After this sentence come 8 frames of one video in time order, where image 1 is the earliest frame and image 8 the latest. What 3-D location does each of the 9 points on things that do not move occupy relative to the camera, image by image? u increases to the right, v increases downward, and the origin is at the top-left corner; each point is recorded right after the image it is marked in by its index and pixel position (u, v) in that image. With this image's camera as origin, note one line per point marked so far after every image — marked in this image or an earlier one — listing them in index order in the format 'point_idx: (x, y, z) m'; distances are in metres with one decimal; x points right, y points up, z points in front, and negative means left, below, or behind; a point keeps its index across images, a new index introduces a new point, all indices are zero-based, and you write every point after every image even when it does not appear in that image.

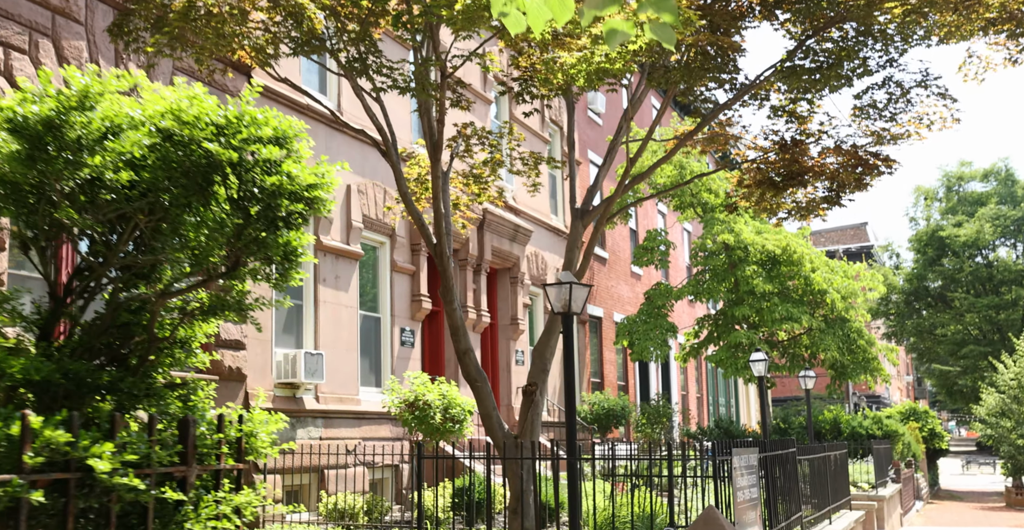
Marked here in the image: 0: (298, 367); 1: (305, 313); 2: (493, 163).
0: (-2.9, -1.4, +14.6) m
1: (-3.0, -0.7, +15.6) m
2: (-0.2, +1.2, +12.3) m
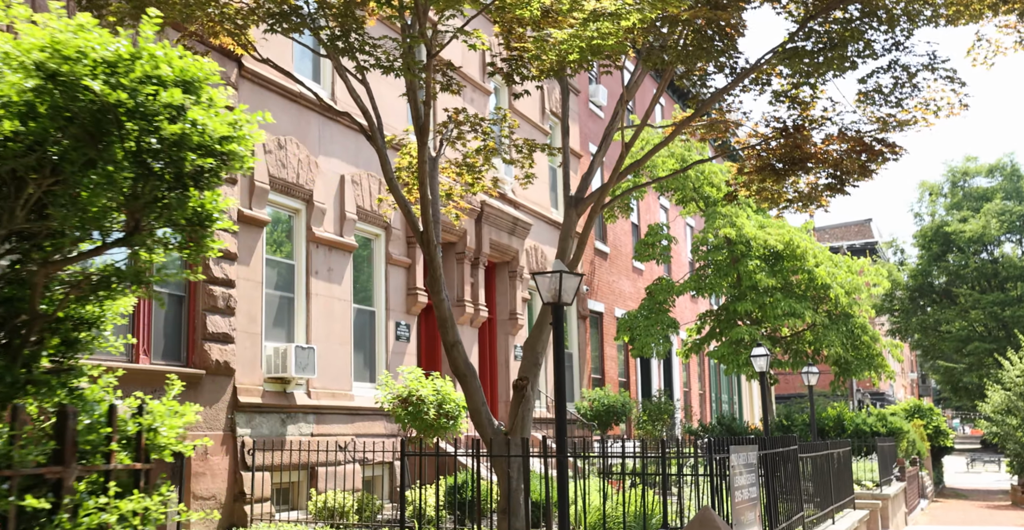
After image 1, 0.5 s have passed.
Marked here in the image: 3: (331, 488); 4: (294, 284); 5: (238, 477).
0: (-2.9, -1.3, +14.3) m
1: (-3.0, -0.6, +15.3) m
2: (-0.3, +1.3, +11.9) m
3: (-2.4, -3.0, +14.5) m
4: (-3.1, -0.3, +15.3) m
5: (-3.4, -2.6, +13.4) m
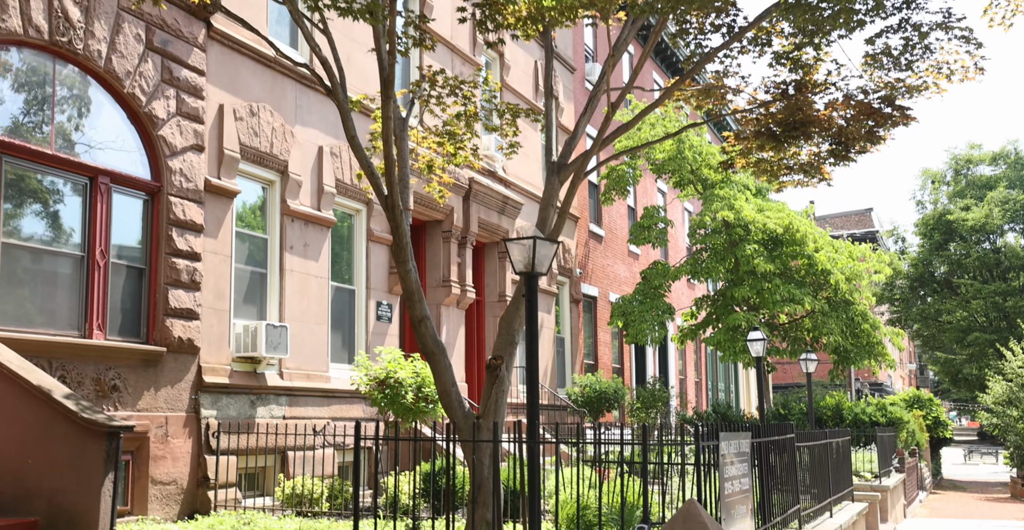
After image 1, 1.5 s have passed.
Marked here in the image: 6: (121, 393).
0: (-3.1, -0.9, +13.5) m
1: (-3.2, -0.2, +14.5) m
2: (-0.5, +1.5, +11.2) m
3: (-2.6, -2.6, +13.7) m
4: (-3.3, +0.1, +14.5) m
5: (-3.6, -2.3, +12.7) m
6: (-4.2, -1.4, +11.7) m
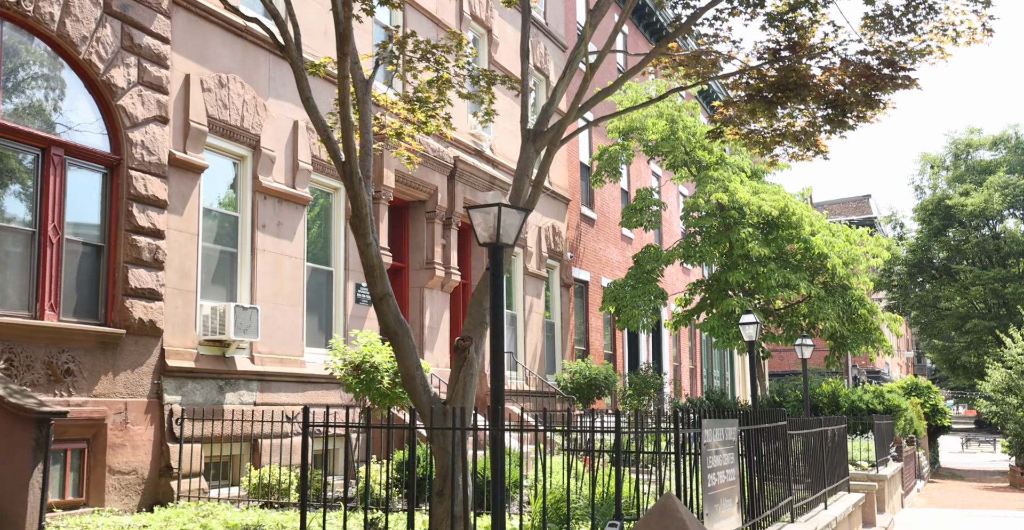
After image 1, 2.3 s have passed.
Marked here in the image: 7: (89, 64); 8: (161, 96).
0: (-3.4, -0.7, +12.9) m
1: (-3.5, 0.0, +13.9) m
2: (-0.7, +1.8, +10.5) m
3: (-2.9, -2.4, +13.1) m
4: (-3.5, +0.3, +13.9) m
5: (-3.9, -2.0, +12.1) m
6: (-4.4, -1.1, +11.0) m
7: (-4.5, +2.1, +11.6) m
8: (-4.0, +1.9, +12.5) m
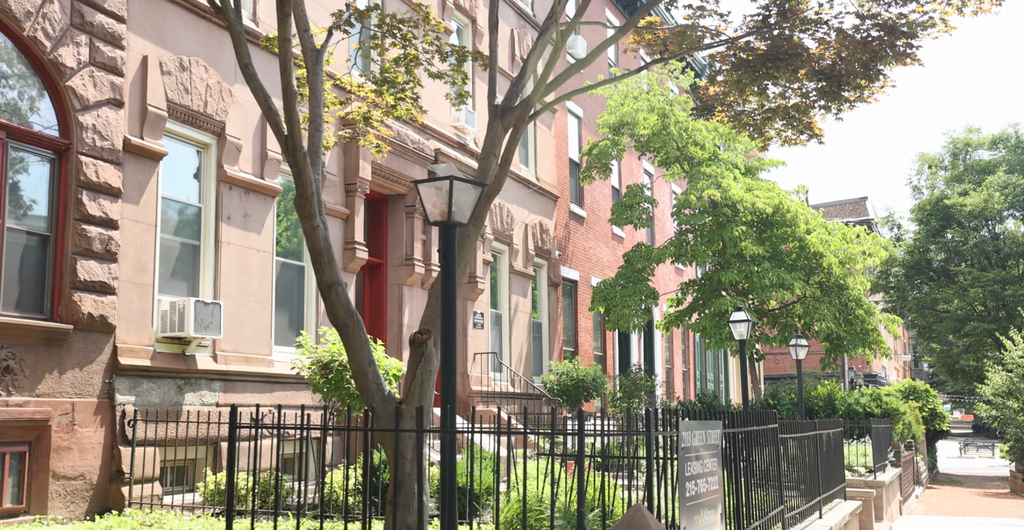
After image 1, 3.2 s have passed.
0: (-3.6, -0.6, +12.1) m
1: (-3.7, +0.1, +13.1) m
2: (-1.0, +1.8, +9.8) m
3: (-3.1, -2.3, +12.4) m
4: (-3.8, +0.4, +13.1) m
5: (-4.1, -2.0, +11.3) m
6: (-4.7, -1.1, +10.3) m
7: (-4.8, +2.2, +10.8) m
8: (-4.3, +2.0, +11.7) m
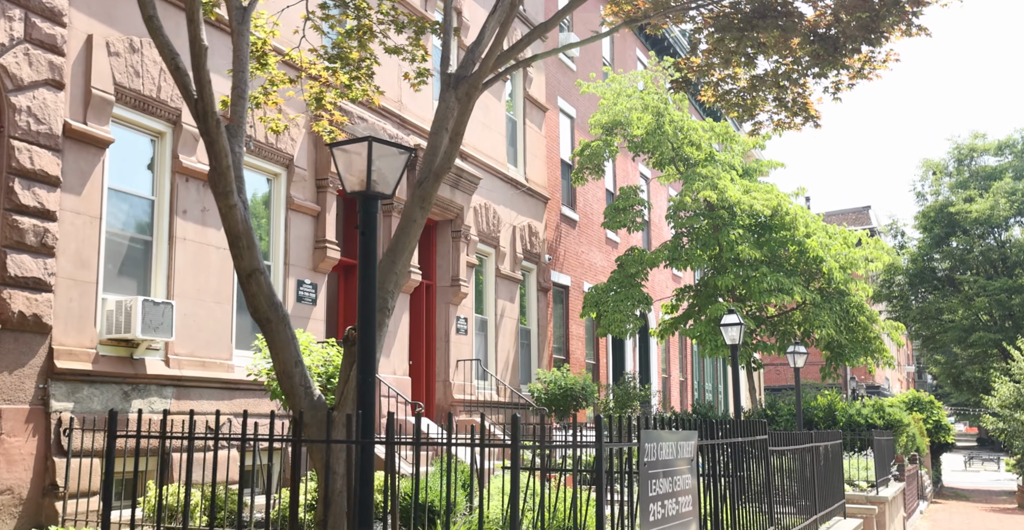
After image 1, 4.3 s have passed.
0: (-3.9, -0.5, +11.2) m
1: (-4.0, +0.1, +12.2) m
2: (-1.2, +1.9, +8.9) m
3: (-3.4, -2.3, +11.5) m
4: (-4.1, +0.5, +12.2) m
5: (-4.4, -1.9, +10.4) m
6: (-5.0, -1.0, +9.4) m
7: (-5.0, +2.3, +10.0) m
8: (-4.6, +2.1, +10.9) m
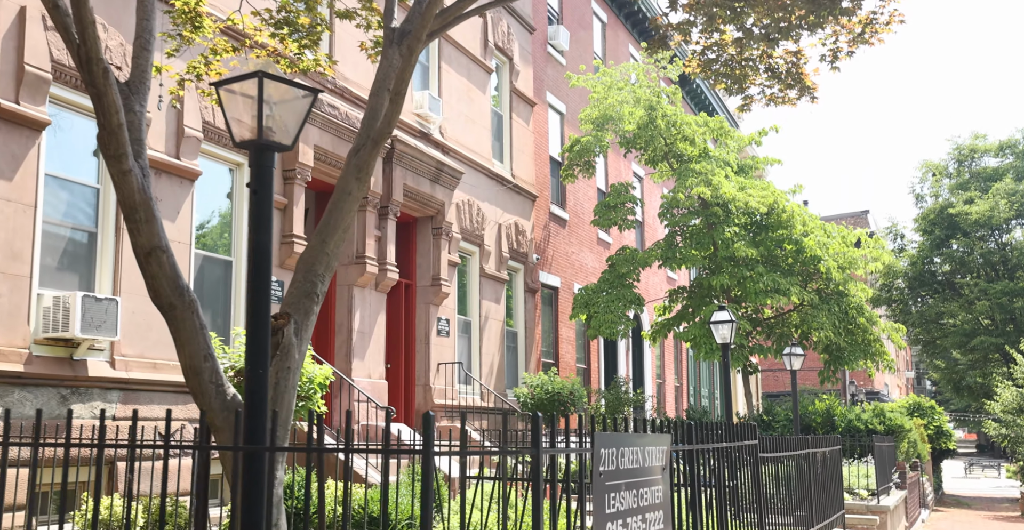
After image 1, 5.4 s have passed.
0: (-4.2, -0.5, +10.3) m
1: (-4.3, +0.2, +11.3) m
2: (-1.5, +2.0, +8.0) m
3: (-3.7, -2.2, +10.5) m
4: (-4.3, +0.5, +11.3) m
5: (-4.7, -1.8, +9.5) m
6: (-5.3, -0.9, +8.5) m
7: (-5.3, +2.4, +9.1) m
8: (-4.8, +2.2, +10.0) m
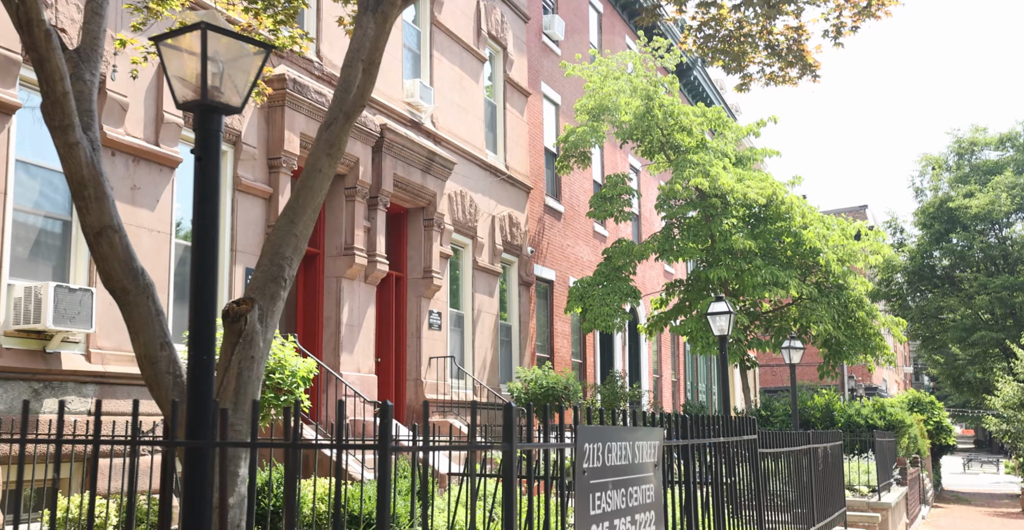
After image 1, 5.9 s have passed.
0: (-4.3, -0.4, +9.9) m
1: (-4.4, +0.3, +10.9) m
2: (-1.6, +2.1, +7.6) m
3: (-3.8, -2.1, +10.1) m
4: (-4.4, +0.6, +10.9) m
5: (-4.8, -1.7, +9.1) m
6: (-5.4, -0.8, +8.1) m
7: (-5.4, +2.5, +8.7) m
8: (-4.9, +2.3, +9.5) m
